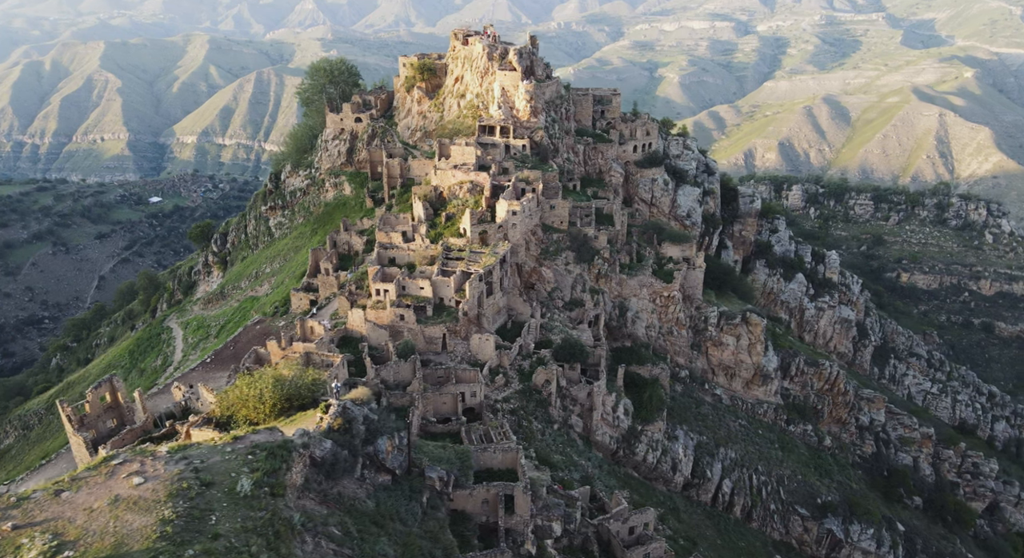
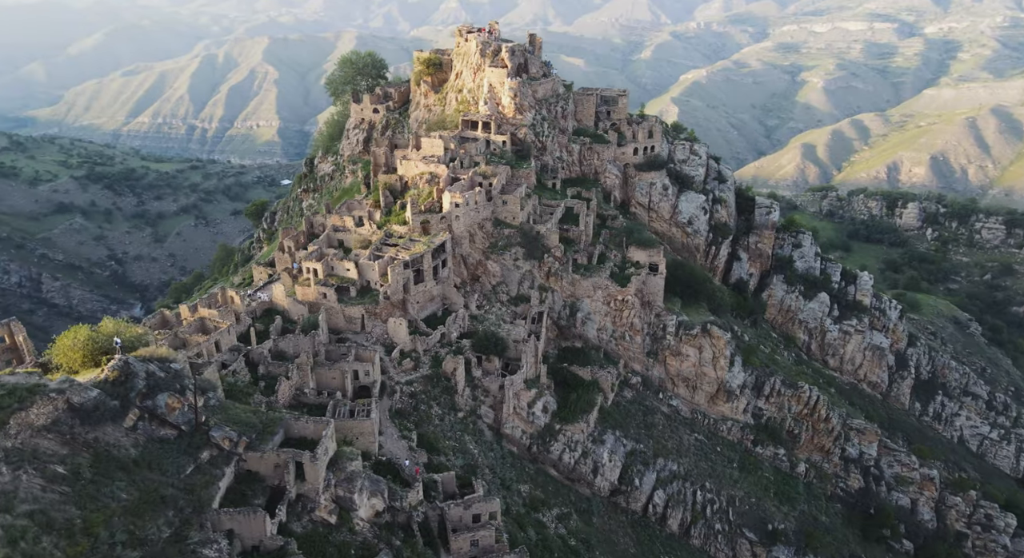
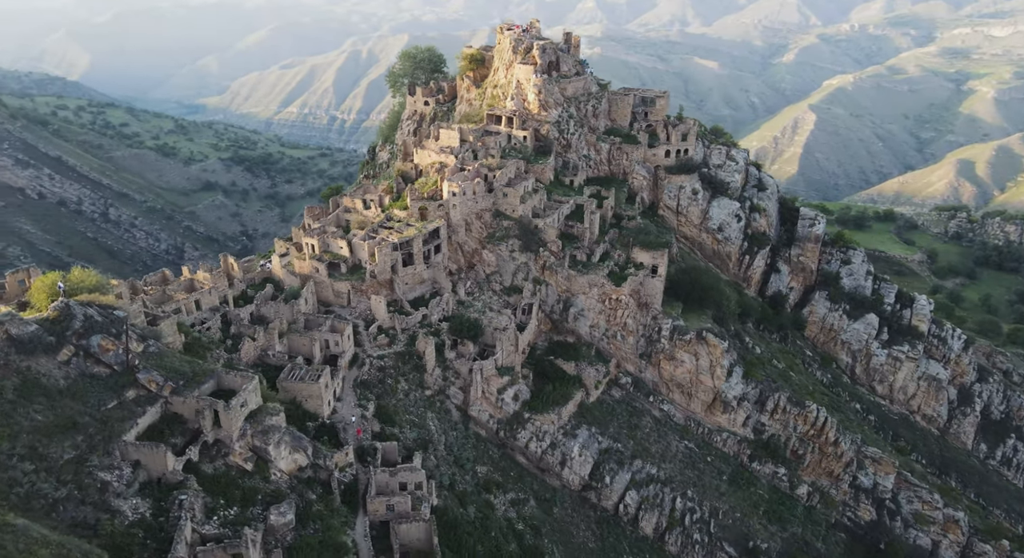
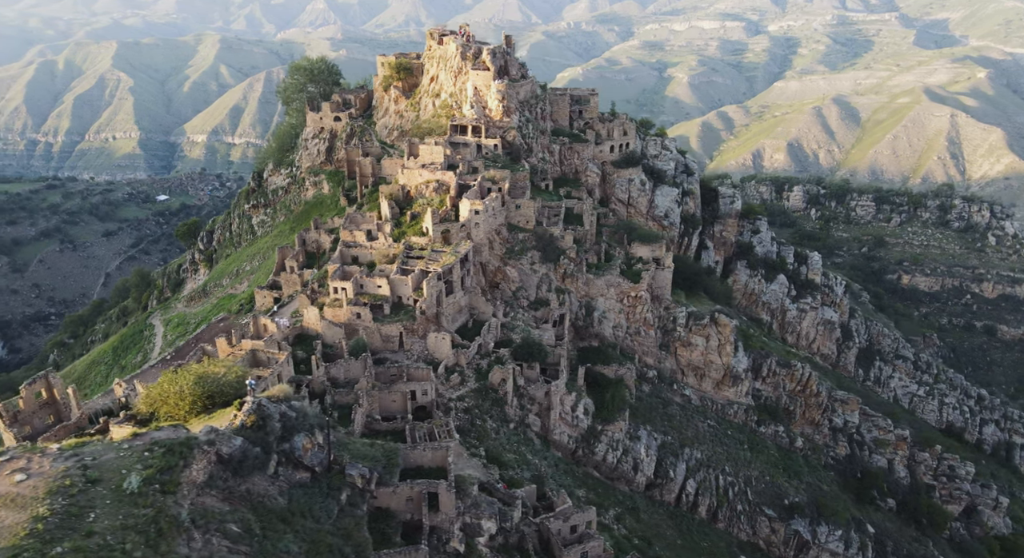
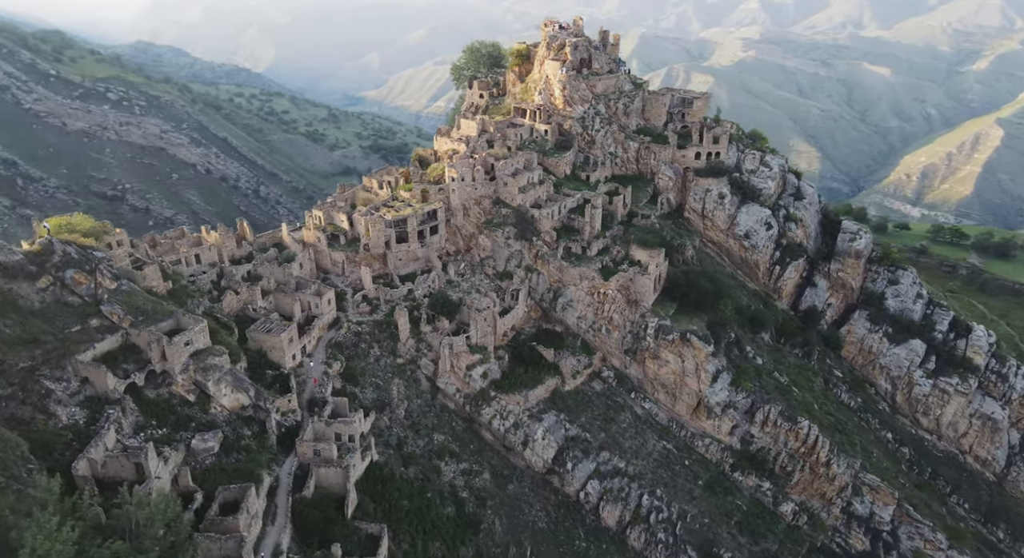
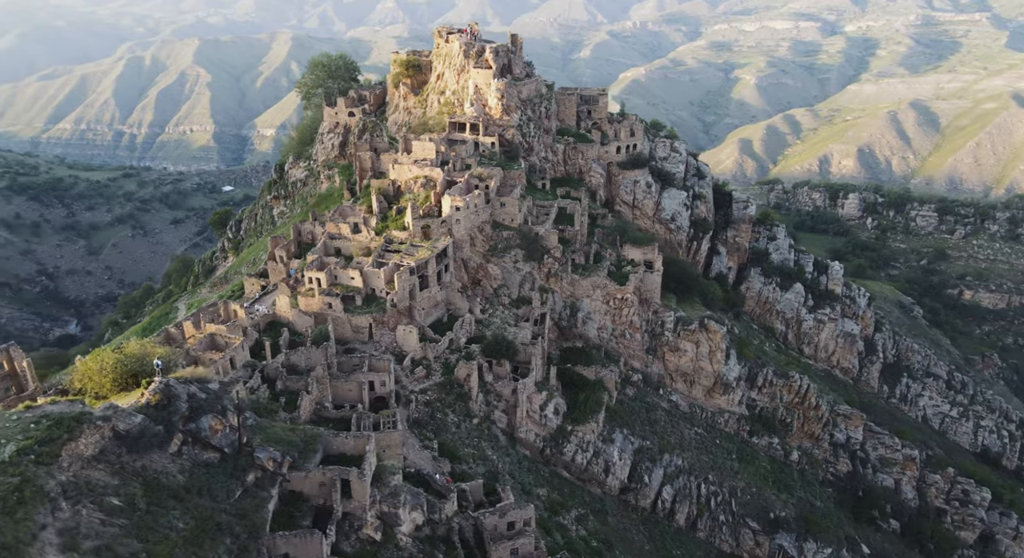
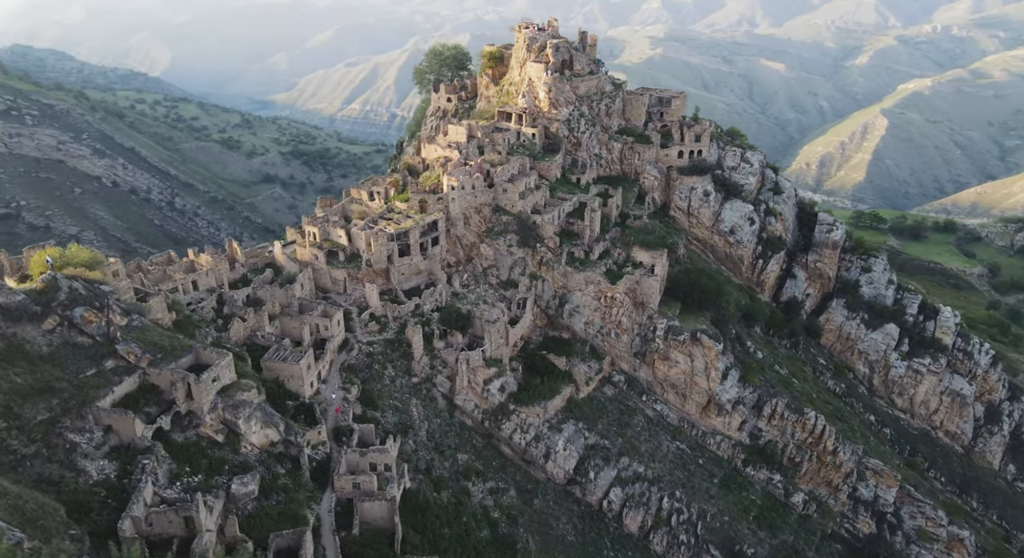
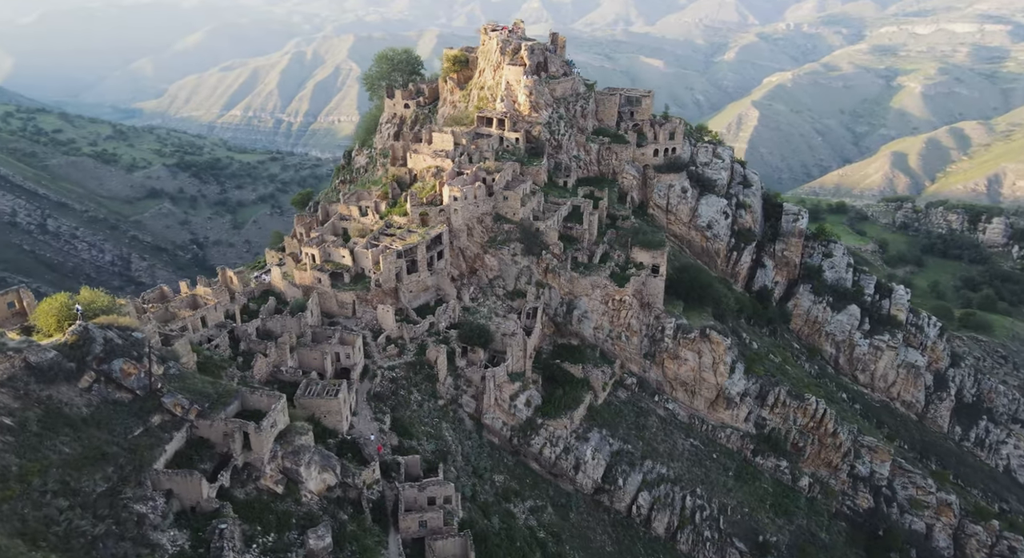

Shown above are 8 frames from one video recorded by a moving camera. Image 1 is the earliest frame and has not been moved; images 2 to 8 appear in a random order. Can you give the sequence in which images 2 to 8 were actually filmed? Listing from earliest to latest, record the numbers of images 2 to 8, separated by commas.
4, 6, 2, 8, 3, 7, 5
